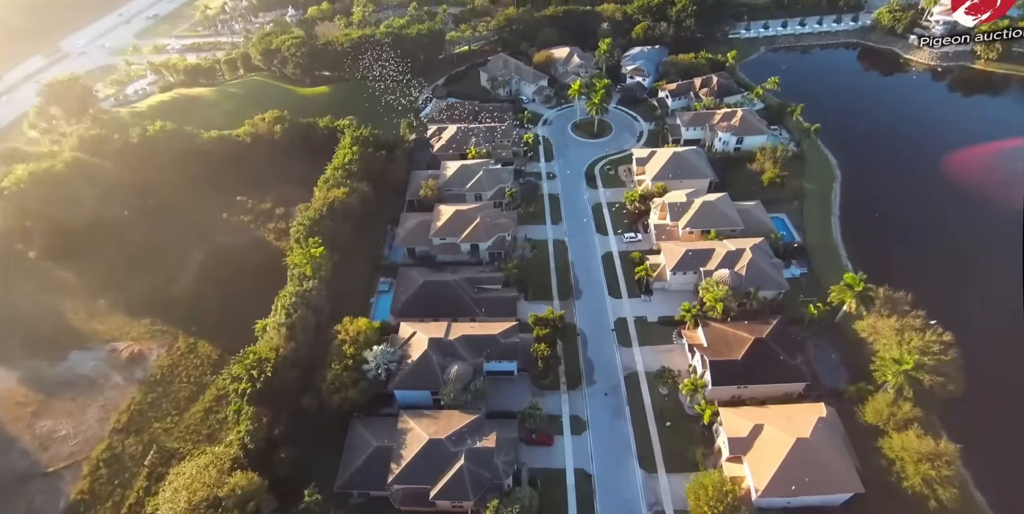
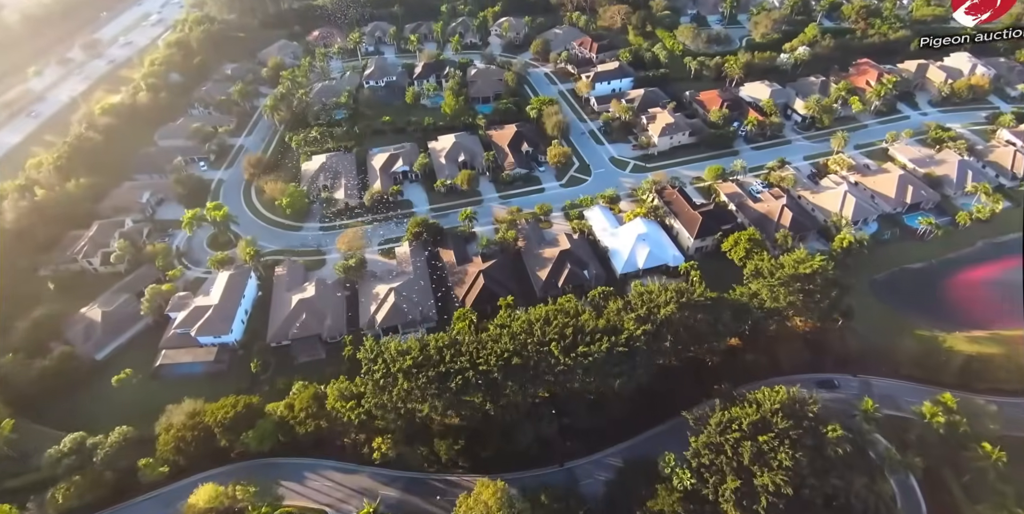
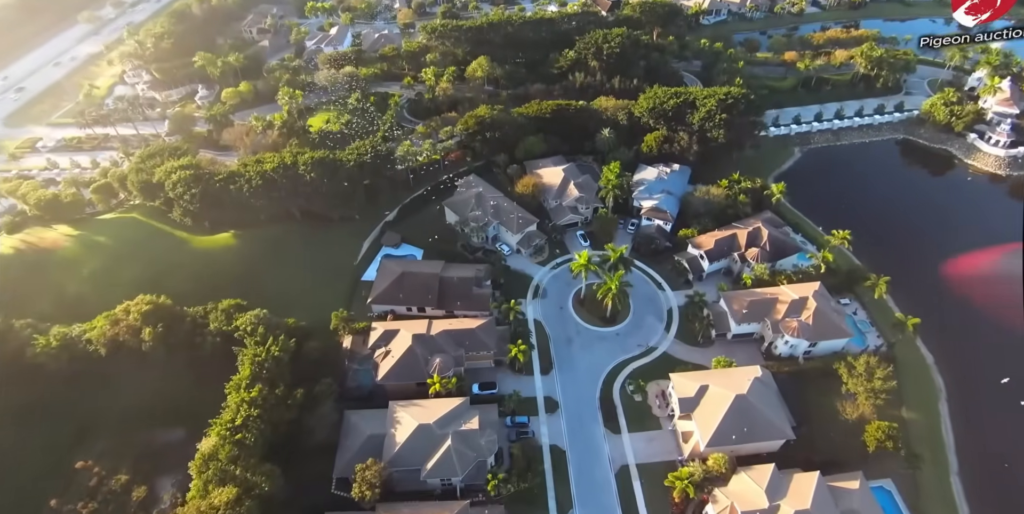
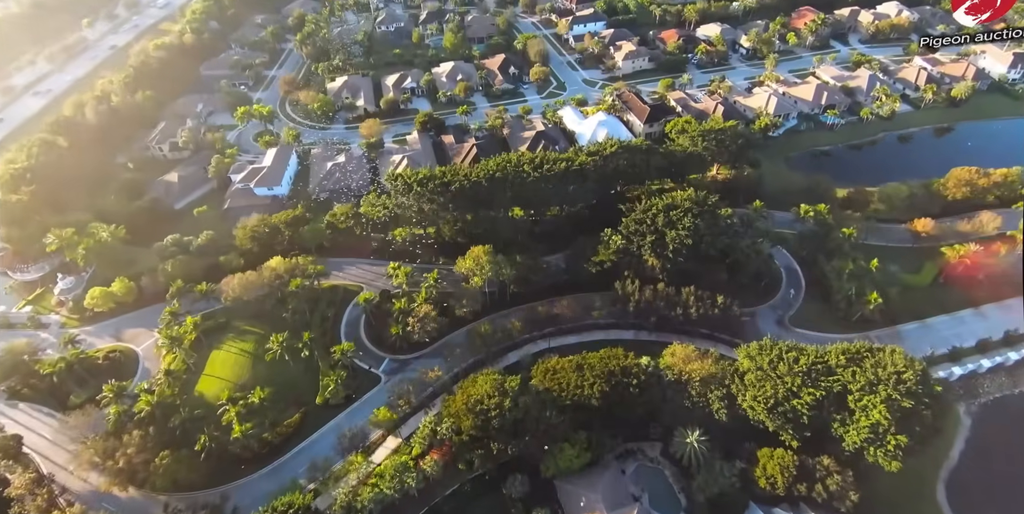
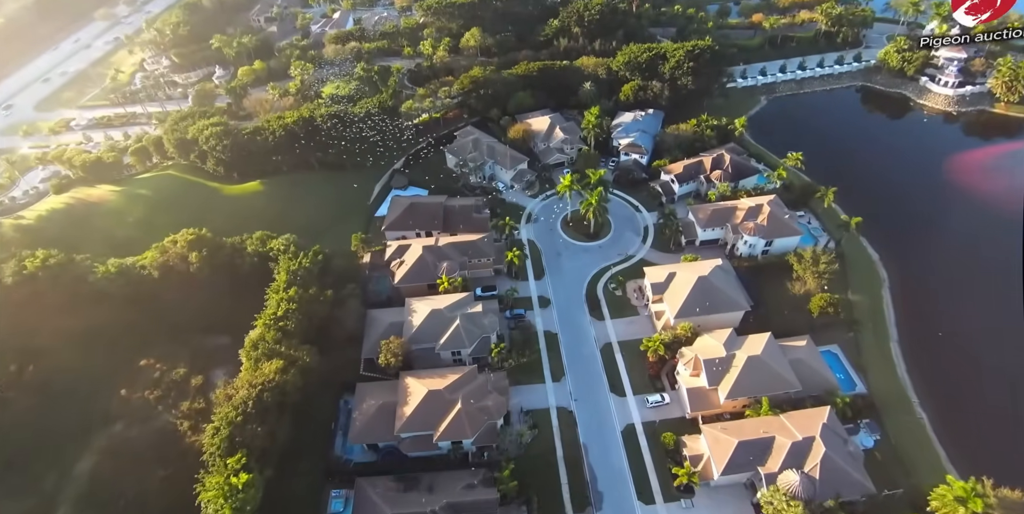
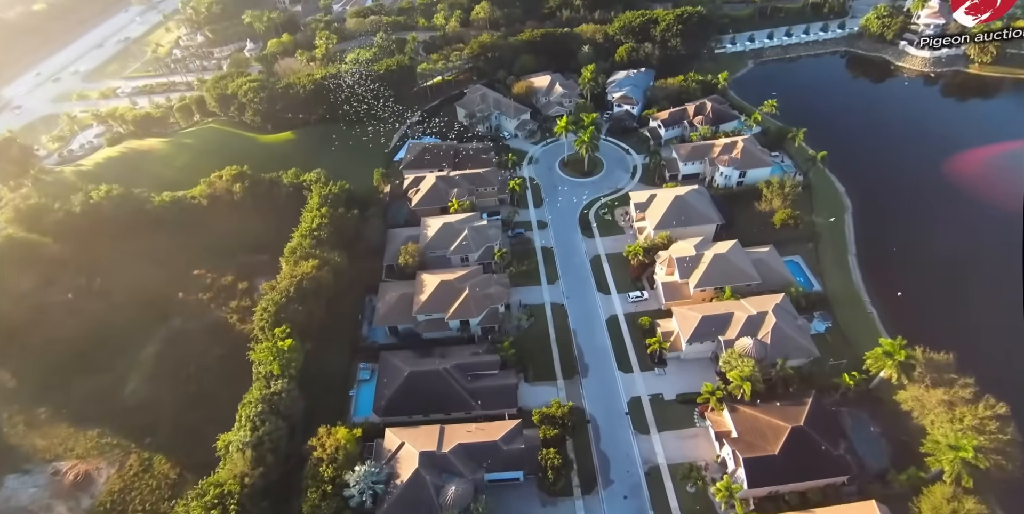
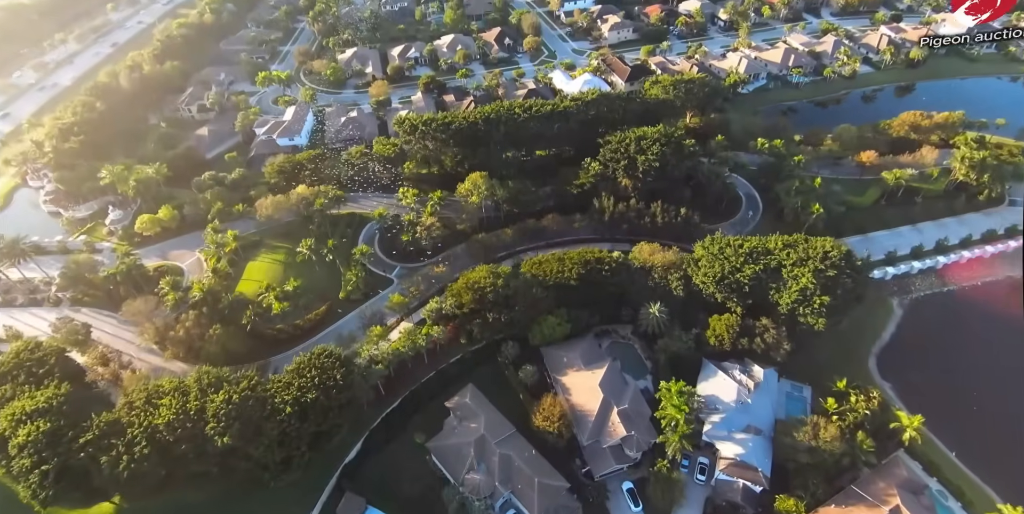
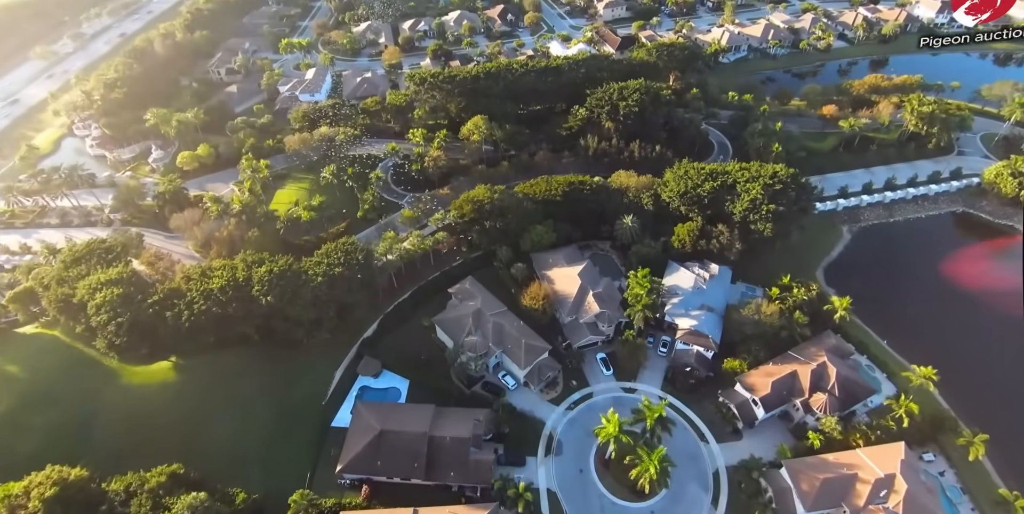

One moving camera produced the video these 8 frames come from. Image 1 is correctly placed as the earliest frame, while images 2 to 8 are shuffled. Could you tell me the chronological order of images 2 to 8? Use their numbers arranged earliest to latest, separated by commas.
6, 5, 3, 8, 7, 4, 2
